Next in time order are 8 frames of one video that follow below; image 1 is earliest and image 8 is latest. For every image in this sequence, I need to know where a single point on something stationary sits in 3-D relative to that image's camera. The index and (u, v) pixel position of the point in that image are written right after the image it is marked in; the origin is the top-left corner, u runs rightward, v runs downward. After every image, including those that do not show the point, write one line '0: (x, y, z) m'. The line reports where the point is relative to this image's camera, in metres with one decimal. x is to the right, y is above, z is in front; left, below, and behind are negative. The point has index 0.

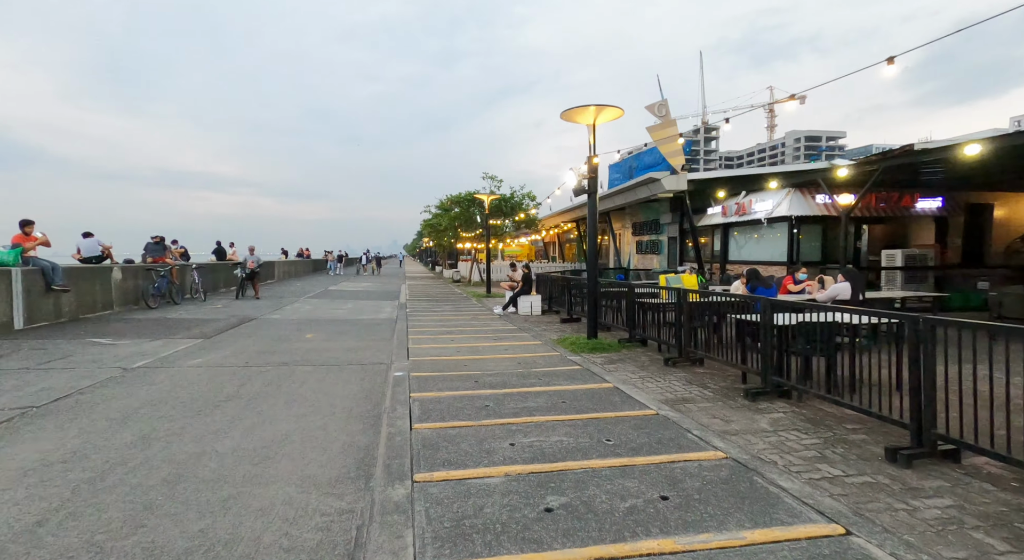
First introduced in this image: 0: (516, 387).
0: (0.0, -1.3, +6.3) m
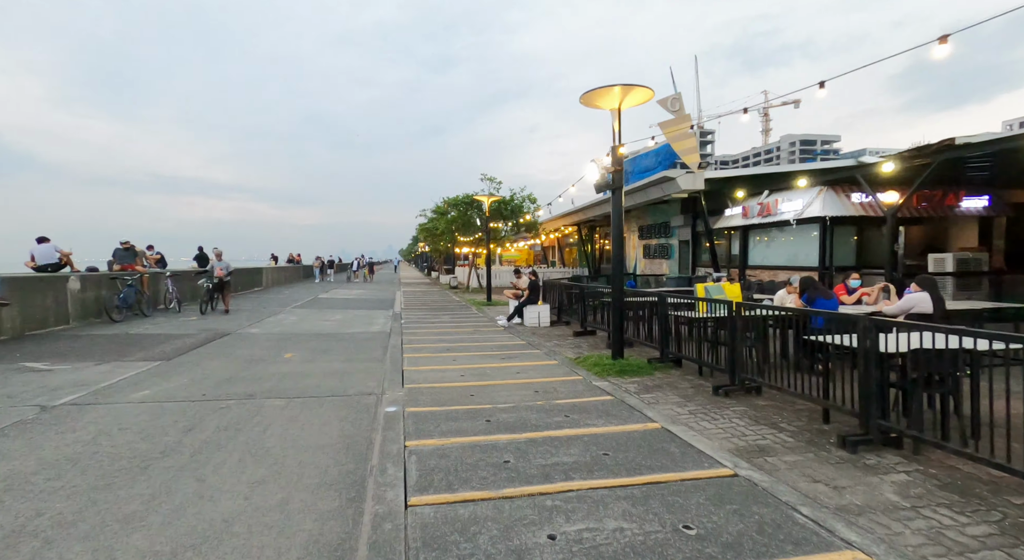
0: (+0.3, -1.4, +5.0) m
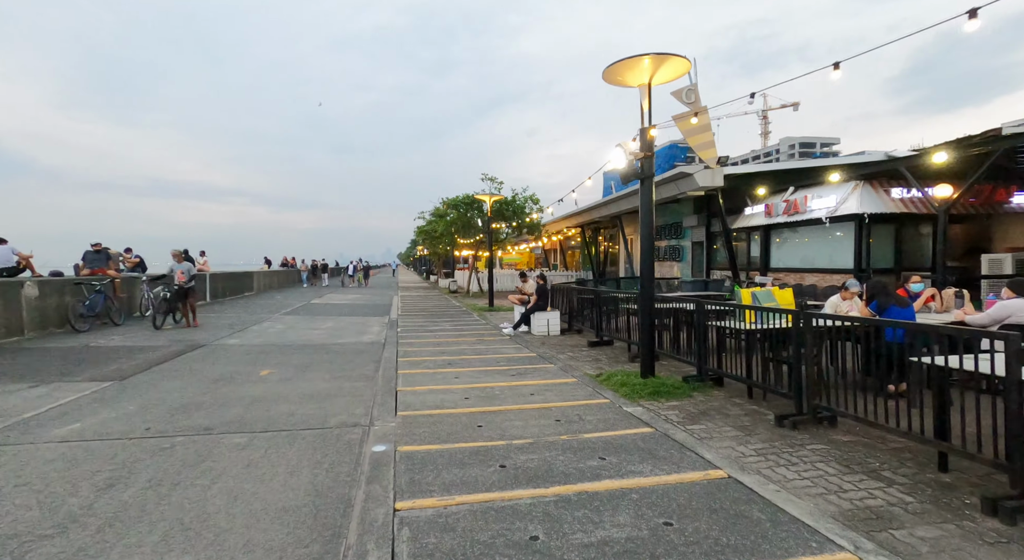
0: (+0.4, -1.5, +3.9) m
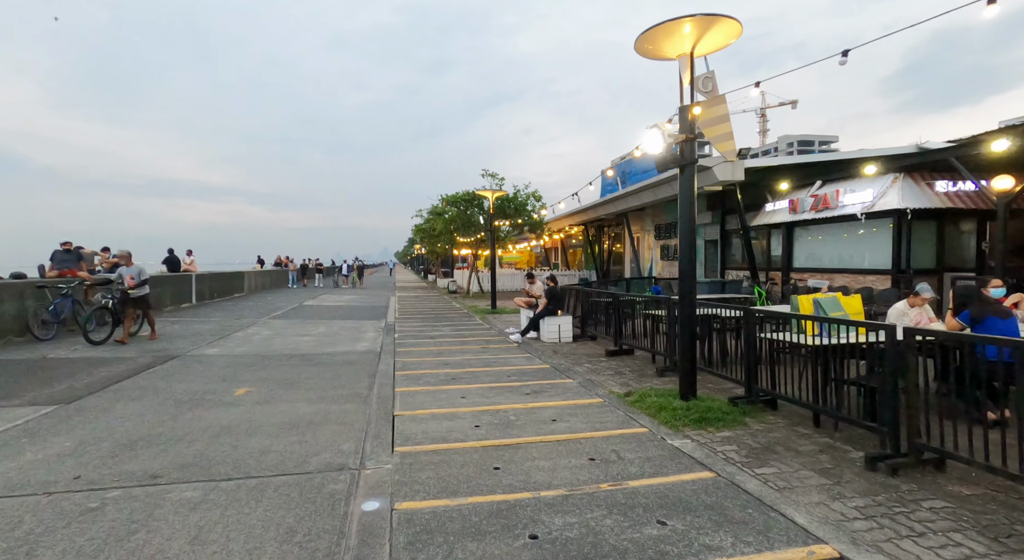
0: (+0.6, -1.5, +2.9) m
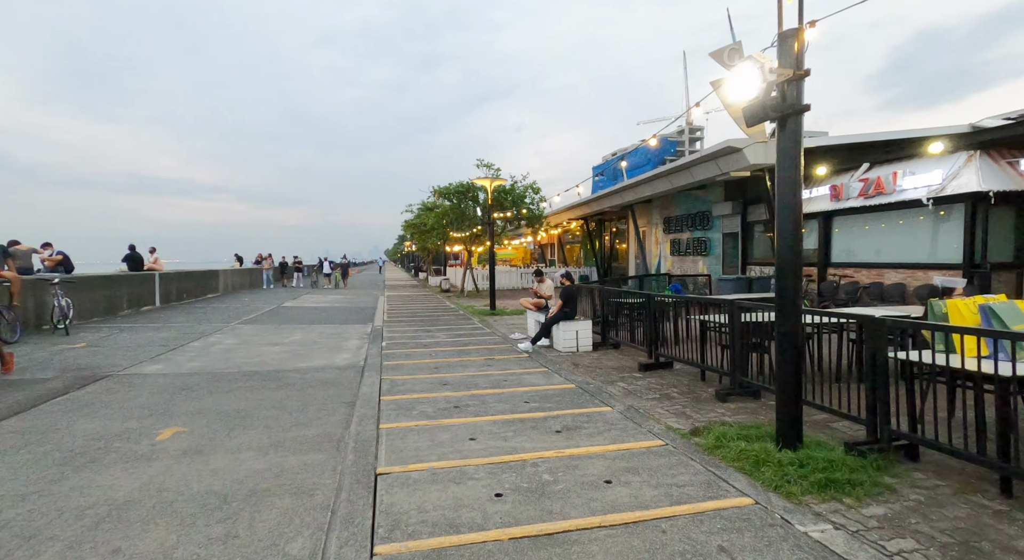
0: (+0.9, -1.5, +1.2) m
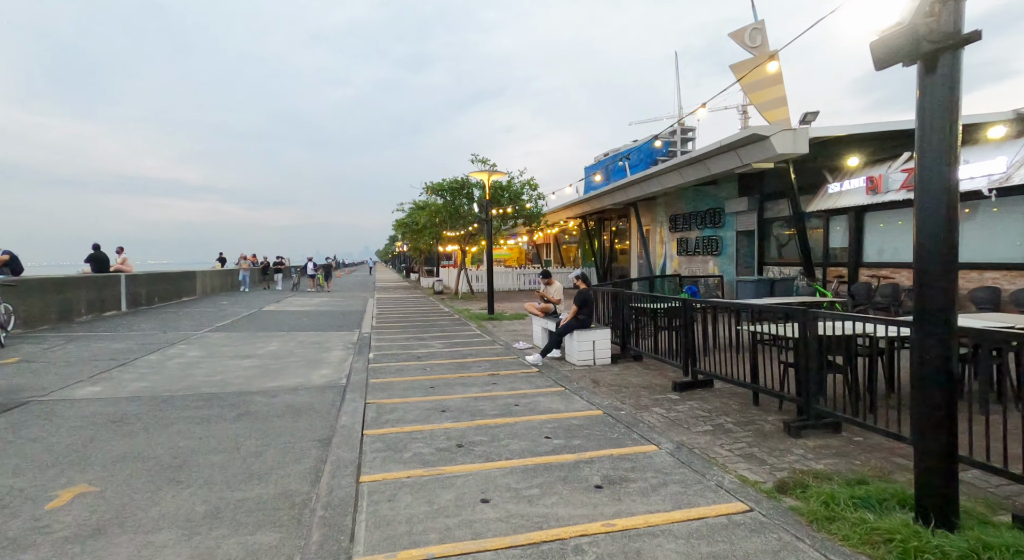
0: (+1.2, -1.6, 0.0) m
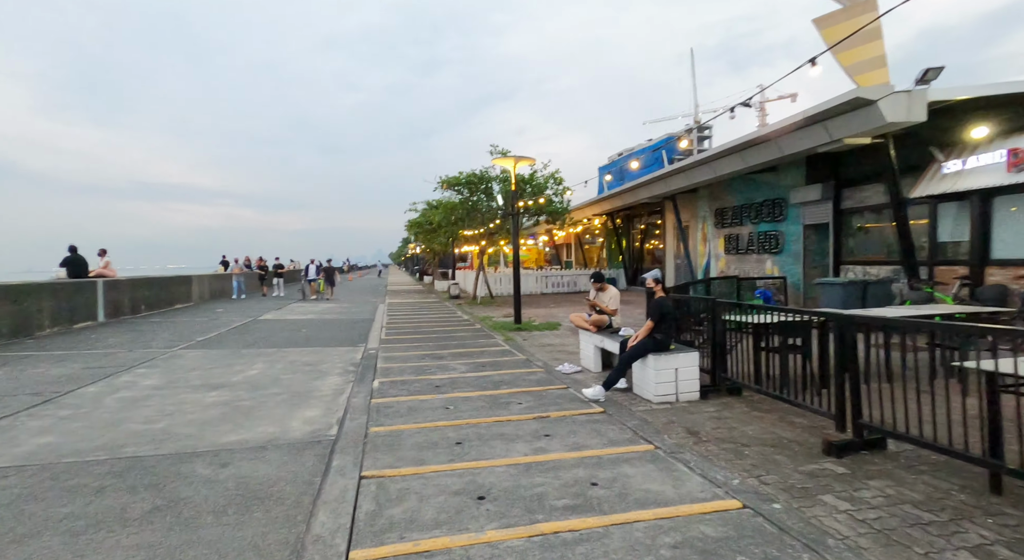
0: (+1.6, -1.6, -2.2) m
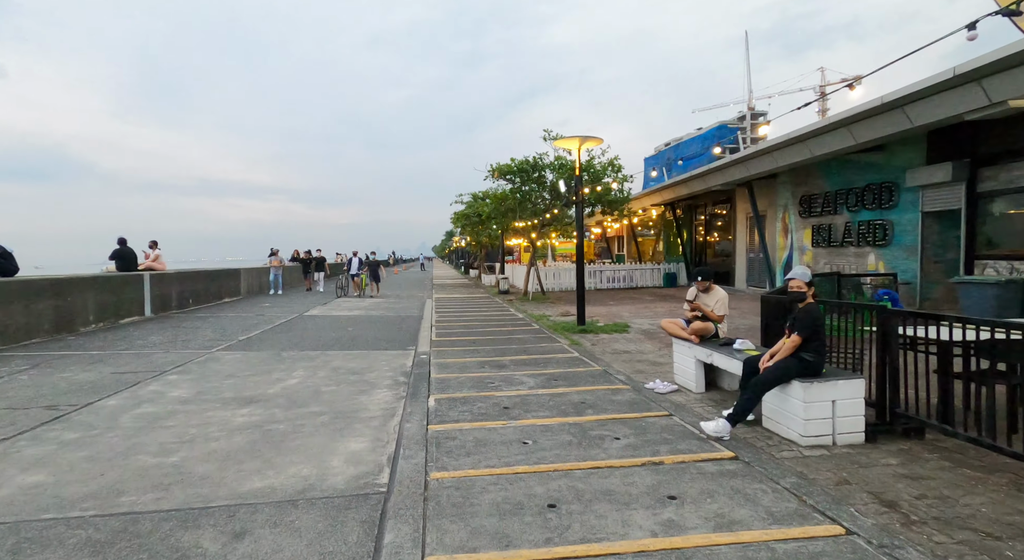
0: (+1.7, -1.7, -3.7) m
